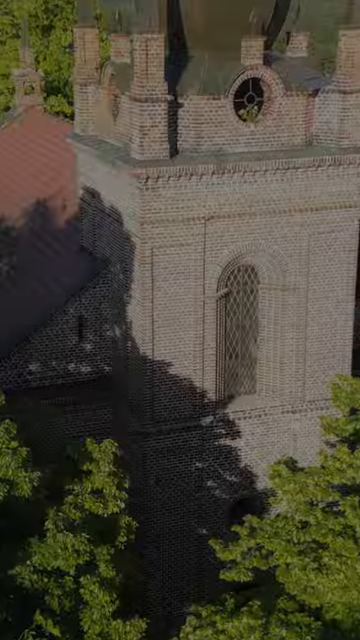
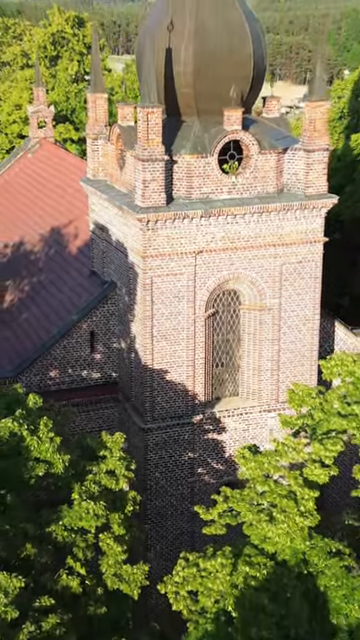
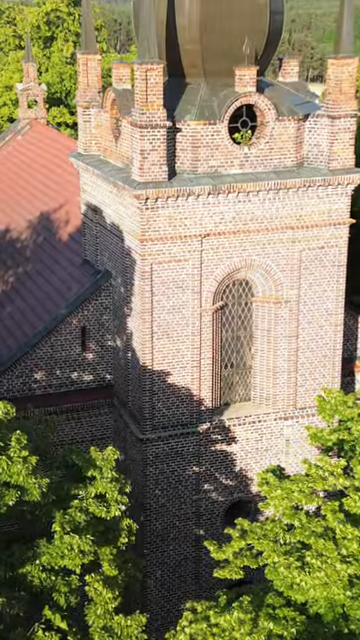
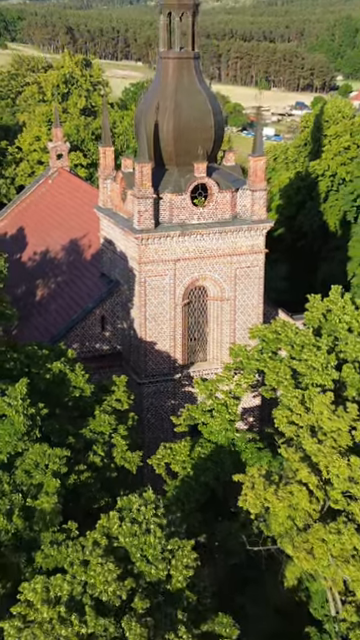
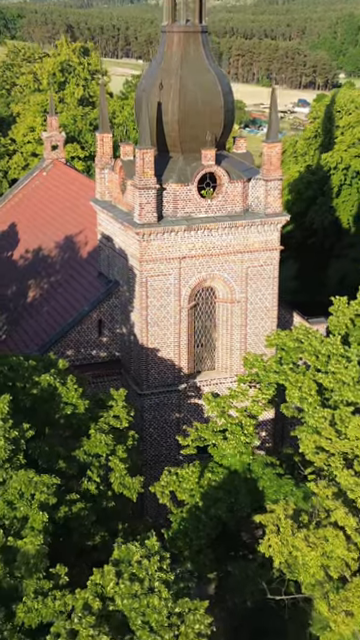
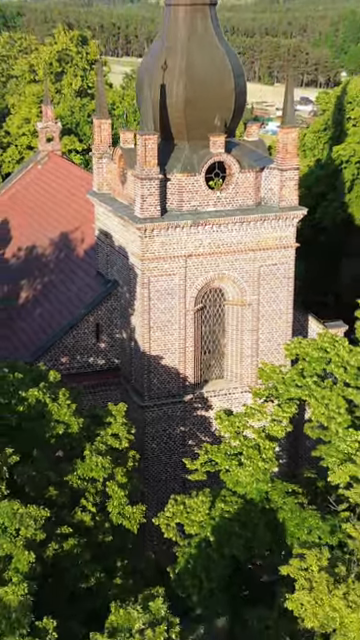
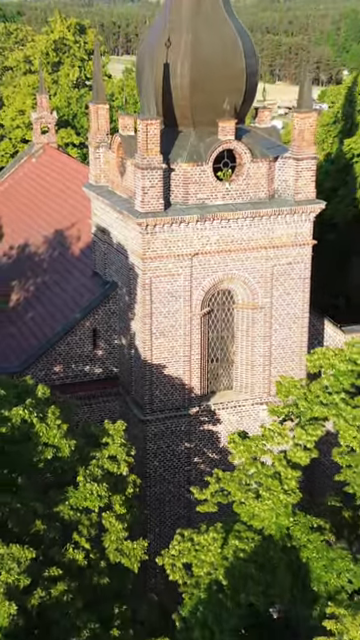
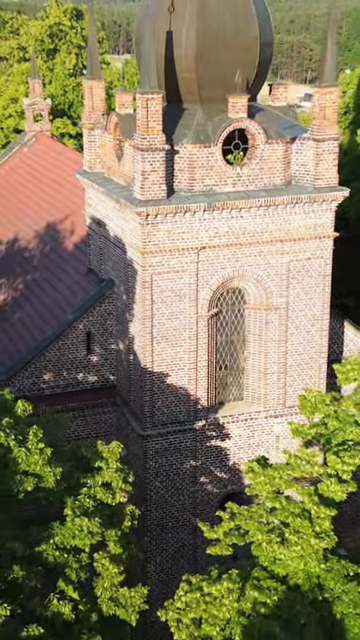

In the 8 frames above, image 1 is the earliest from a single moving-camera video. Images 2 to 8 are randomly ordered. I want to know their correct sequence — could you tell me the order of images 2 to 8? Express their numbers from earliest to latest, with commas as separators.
3, 8, 2, 7, 6, 5, 4
